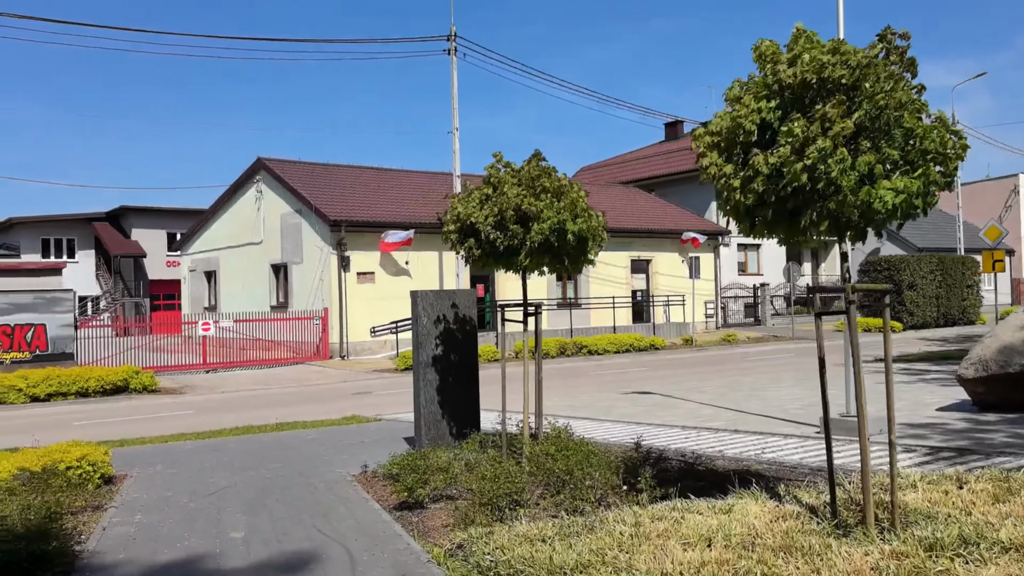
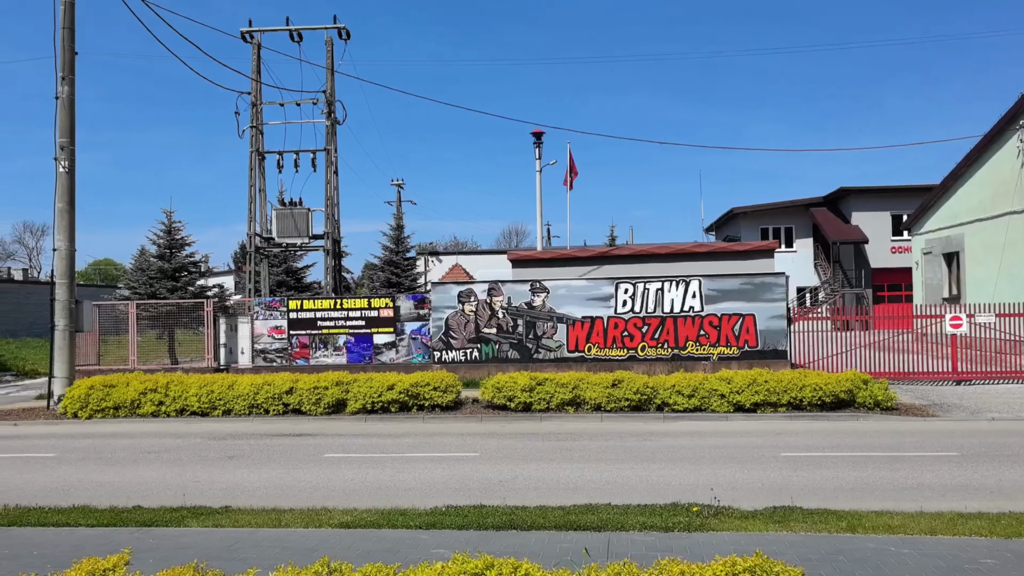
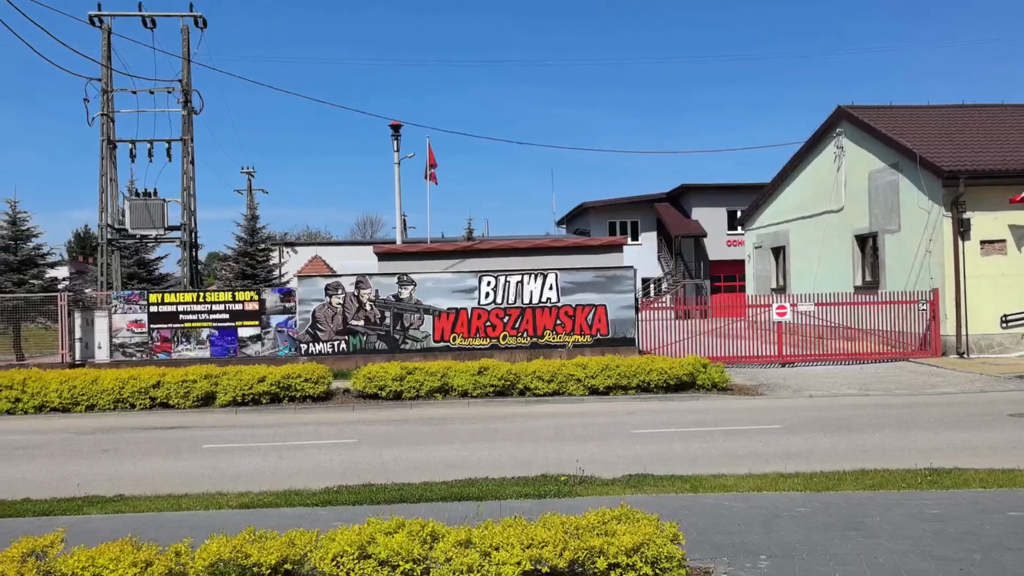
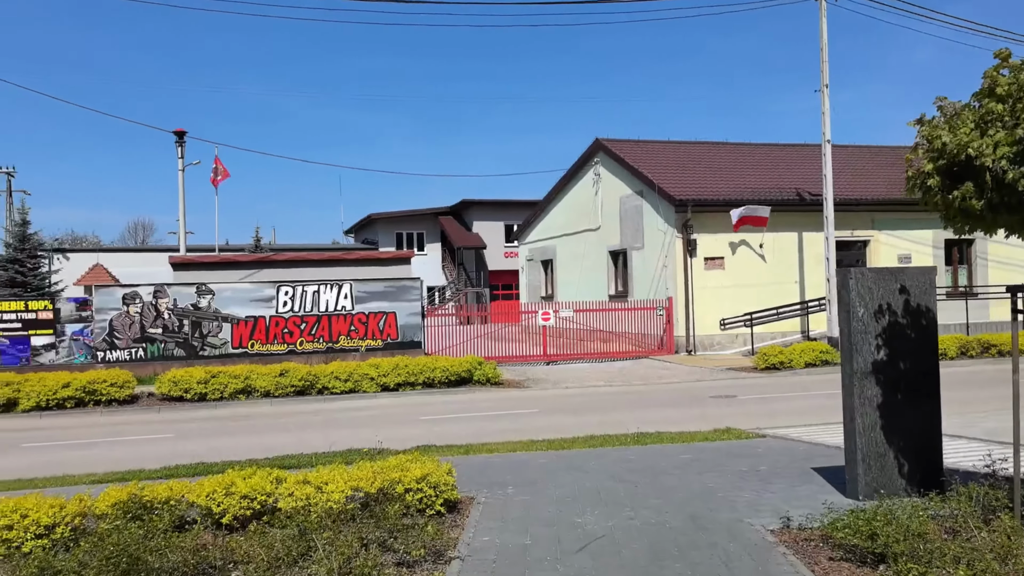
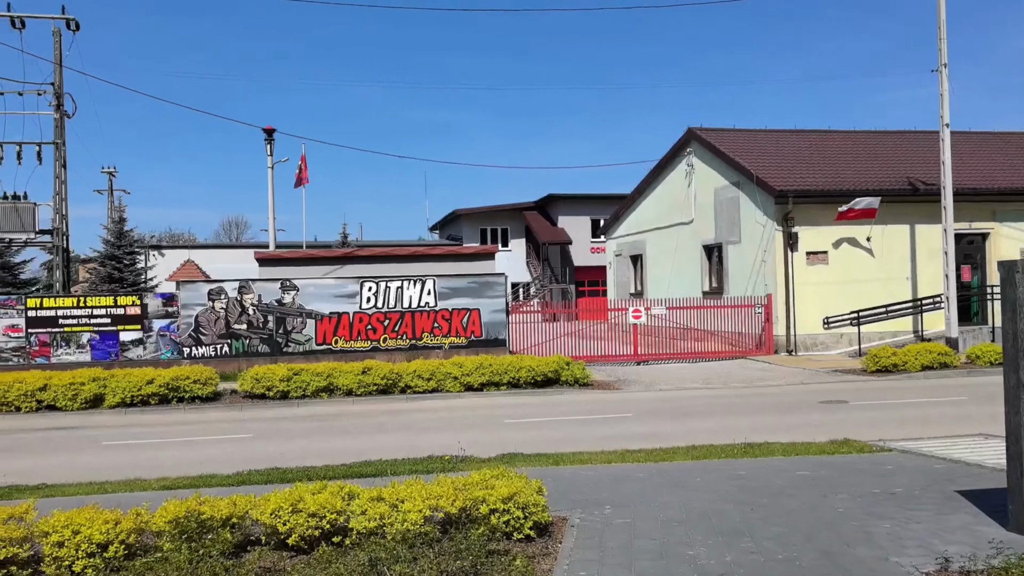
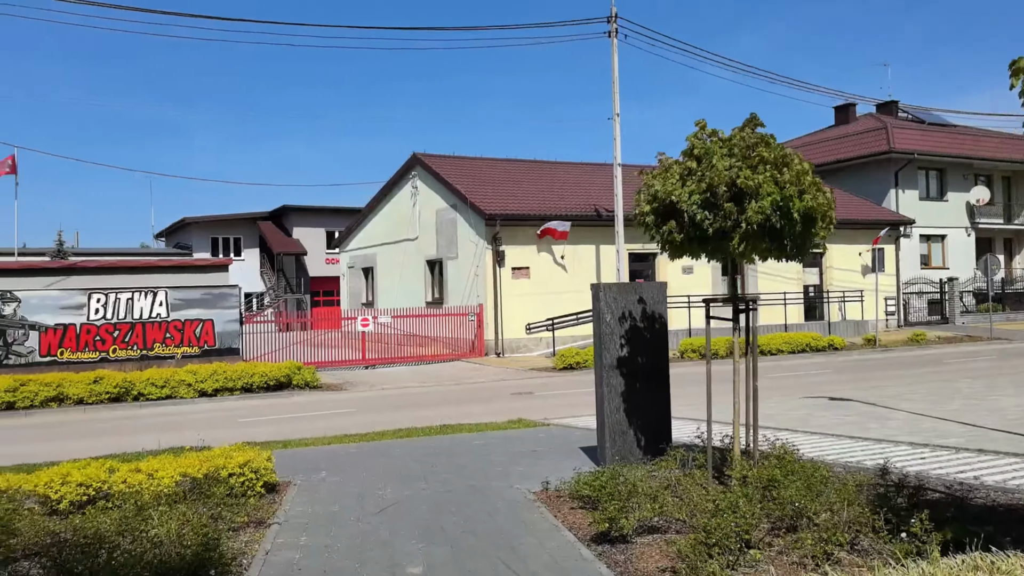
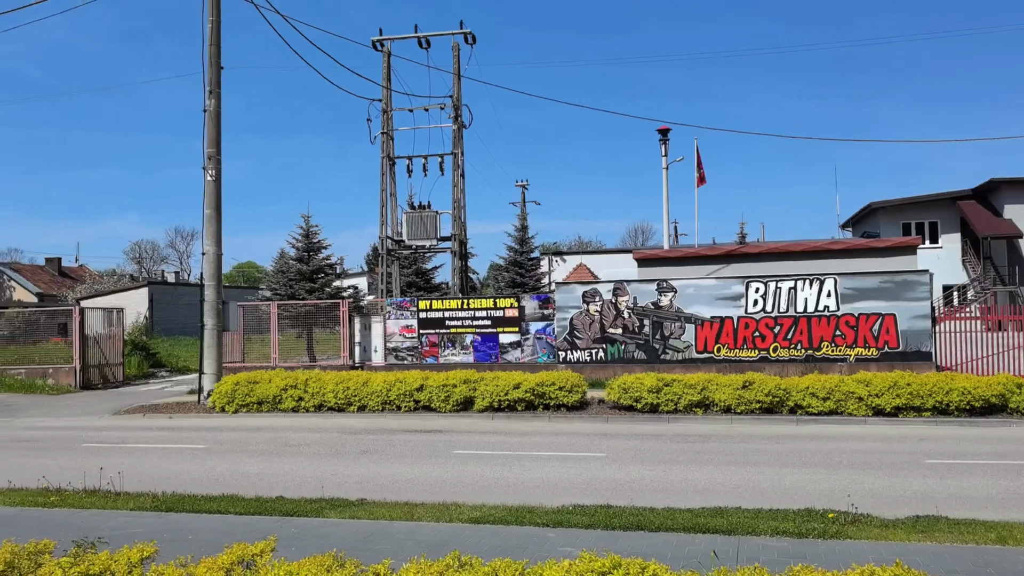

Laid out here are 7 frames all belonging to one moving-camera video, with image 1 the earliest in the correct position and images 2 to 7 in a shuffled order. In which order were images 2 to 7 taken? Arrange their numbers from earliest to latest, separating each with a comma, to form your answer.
6, 4, 5, 3, 2, 7
